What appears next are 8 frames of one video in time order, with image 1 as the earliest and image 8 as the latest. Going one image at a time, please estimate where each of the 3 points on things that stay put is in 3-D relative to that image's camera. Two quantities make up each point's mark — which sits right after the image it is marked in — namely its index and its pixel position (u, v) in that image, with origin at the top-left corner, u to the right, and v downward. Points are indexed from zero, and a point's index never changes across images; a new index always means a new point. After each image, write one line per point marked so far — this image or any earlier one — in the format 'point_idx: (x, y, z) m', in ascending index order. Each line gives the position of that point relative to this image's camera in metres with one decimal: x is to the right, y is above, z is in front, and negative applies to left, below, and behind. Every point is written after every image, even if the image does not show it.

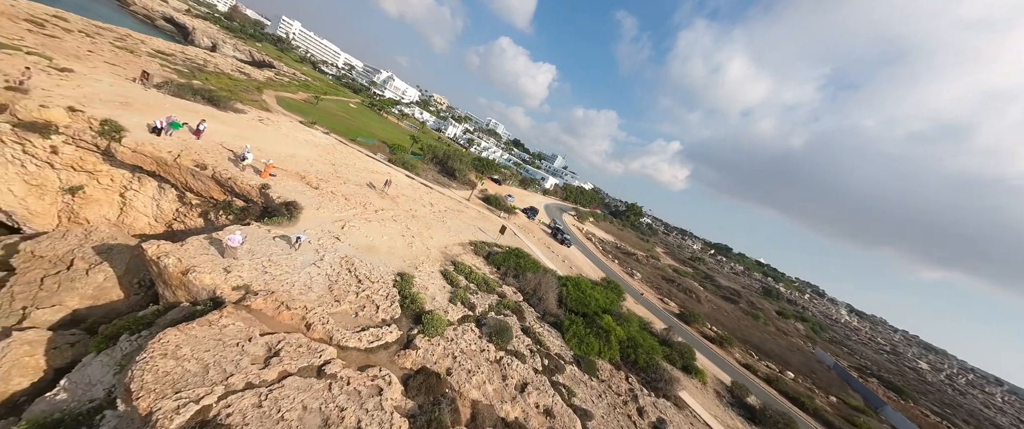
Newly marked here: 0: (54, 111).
0: (-21.4, +5.0, +14.1) m
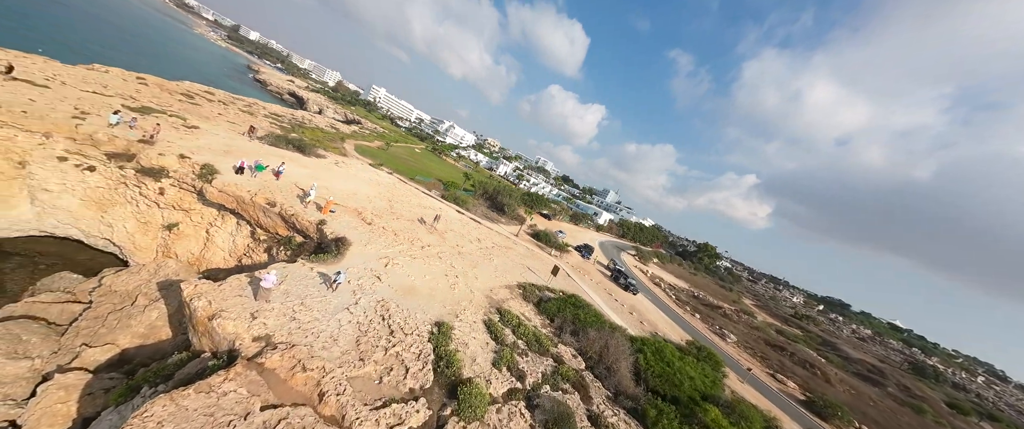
0: (-18.7, +3.2, +16.4) m
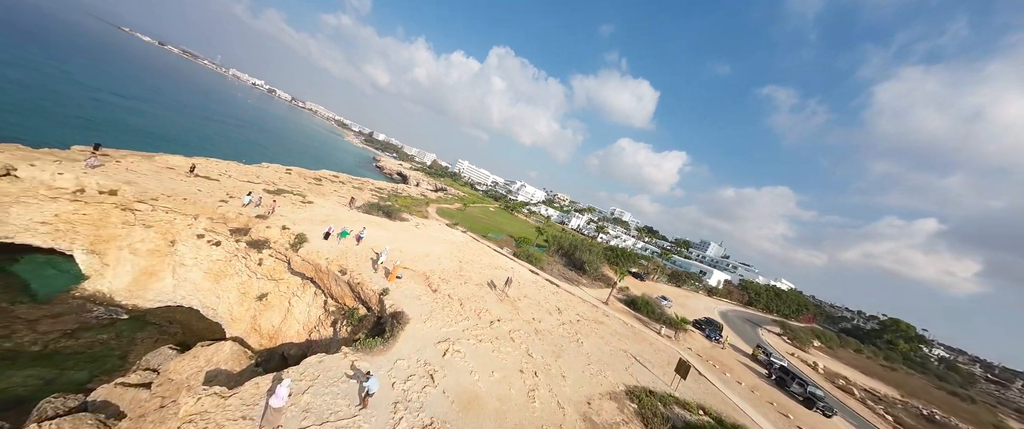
0: (-14.2, -0.9, +17.8) m
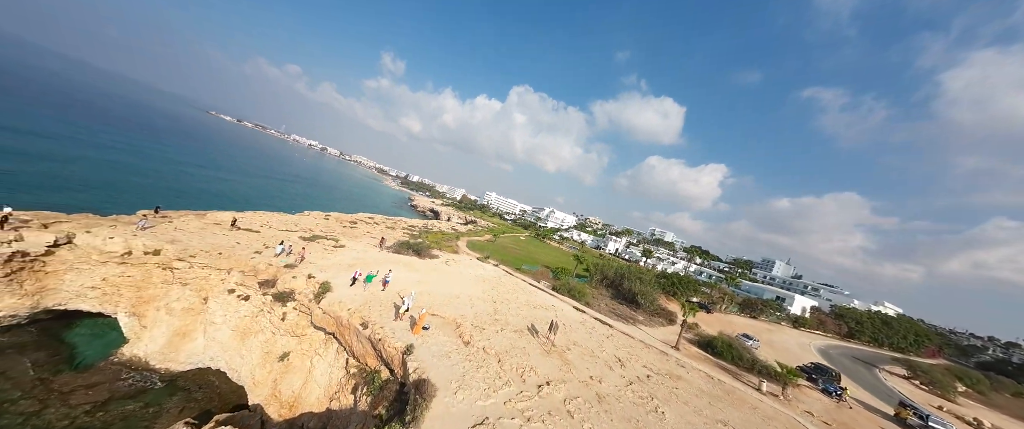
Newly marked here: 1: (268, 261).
0: (-12.0, -3.7, +16.9) m
1: (-15.6, -3.0, +19.1) m
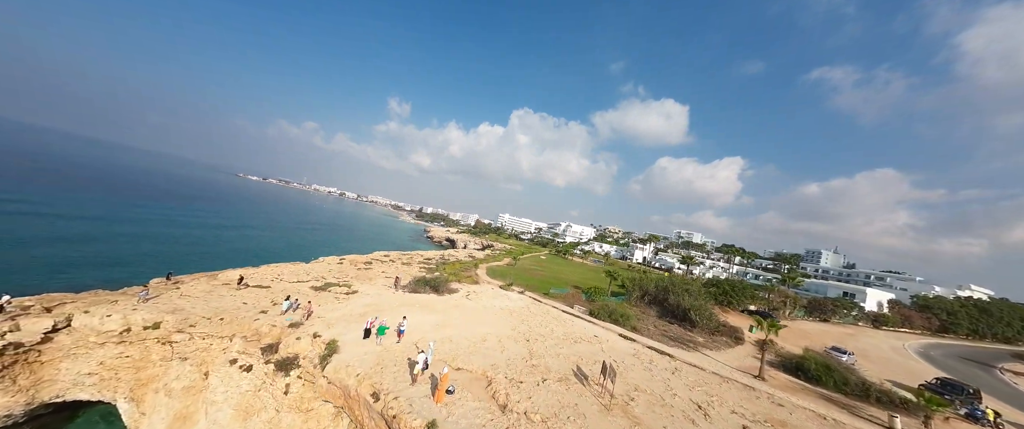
0: (-10.3, -6.3, +14.8) m
1: (-13.7, -6.2, +17.3) m
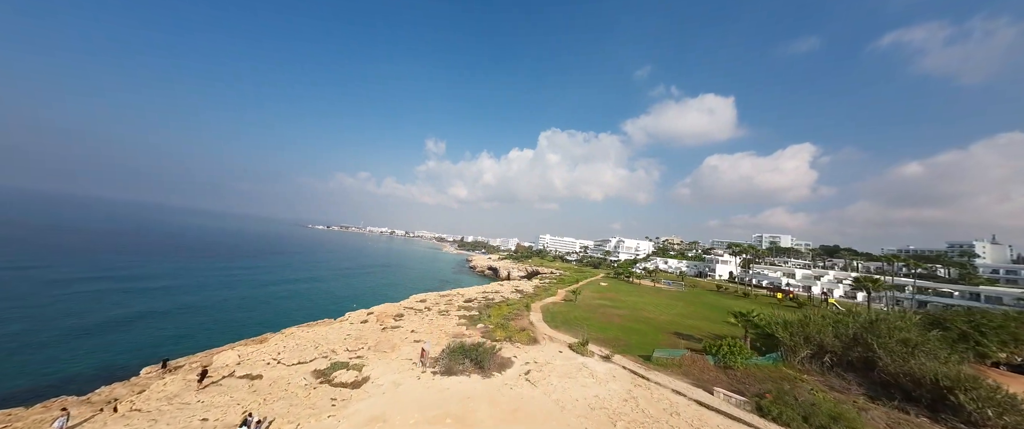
0: (-7.0, -8.3, +7.3) m
1: (-10.0, -8.8, +10.2) m
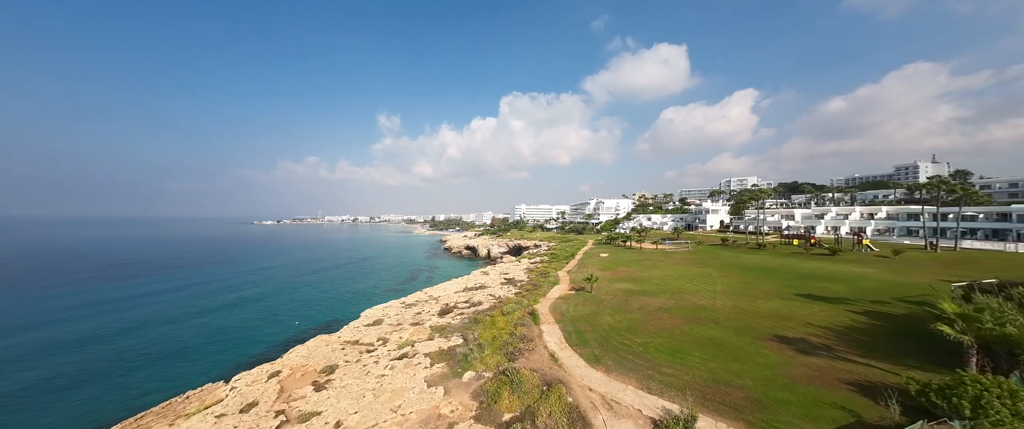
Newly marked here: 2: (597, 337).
0: (-4.5, -9.0, -3.9) m
1: (-7.8, -9.6, -1.3) m
2: (+5.1, -7.3, +17.5) m
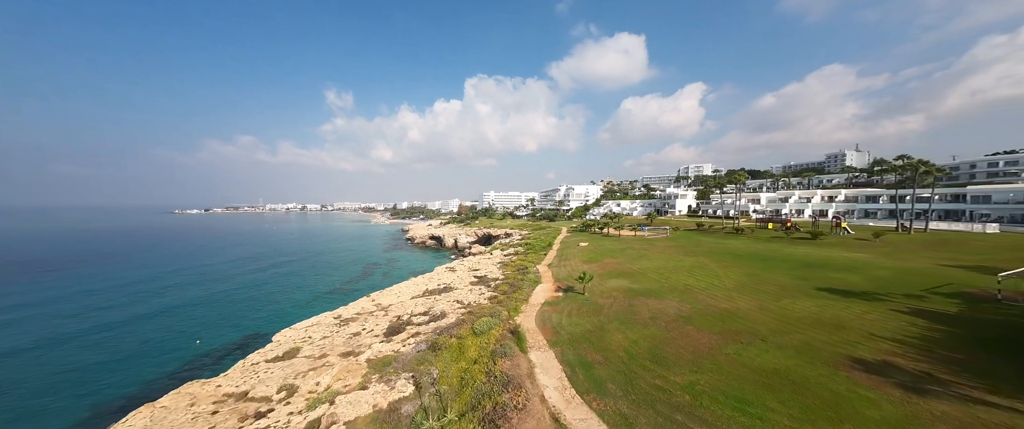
0: (-2.9, -9.3, -10.2) m
1: (-6.5, -9.8, -8.0) m
2: (+4.2, -6.5, +12.0) m
